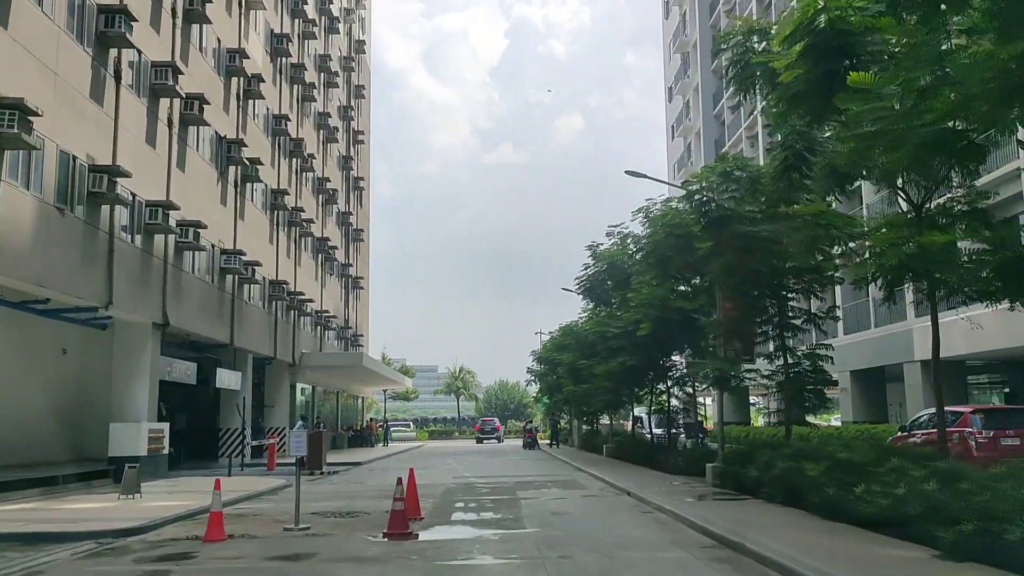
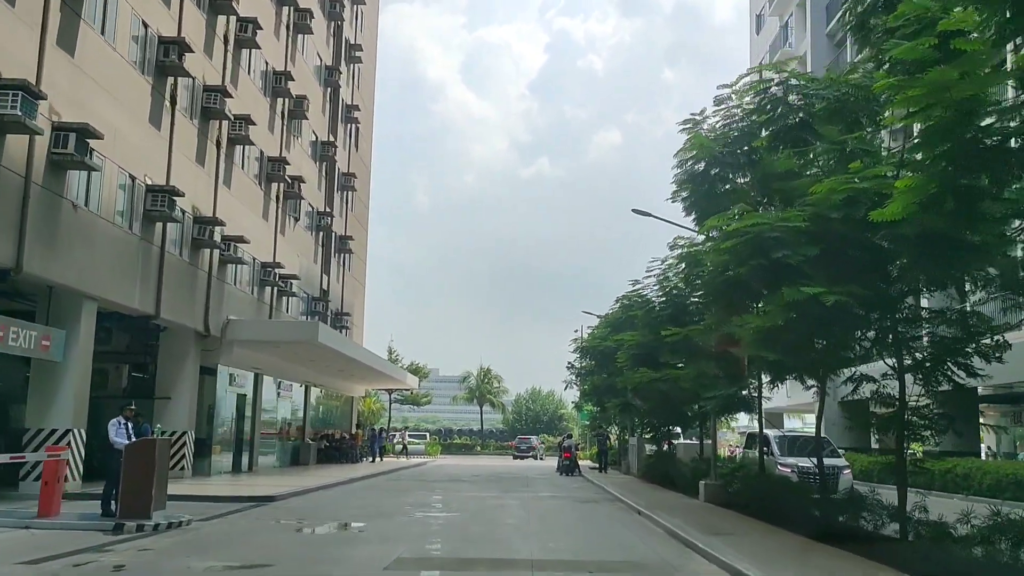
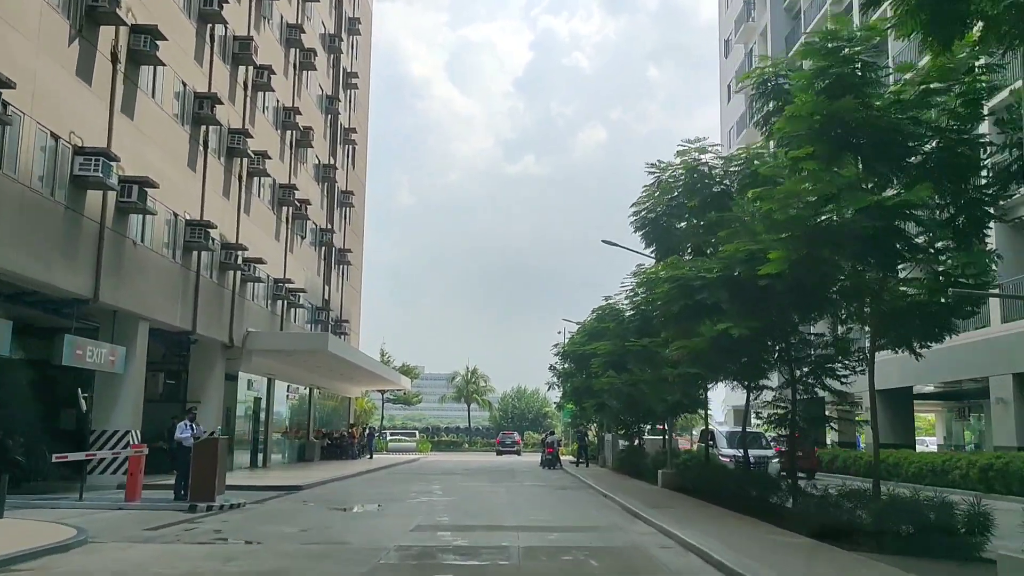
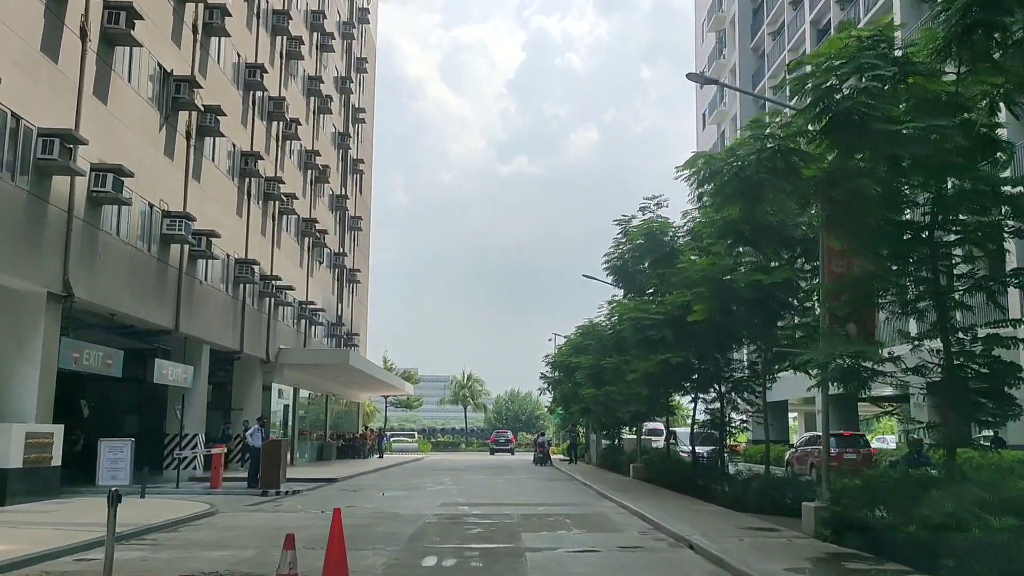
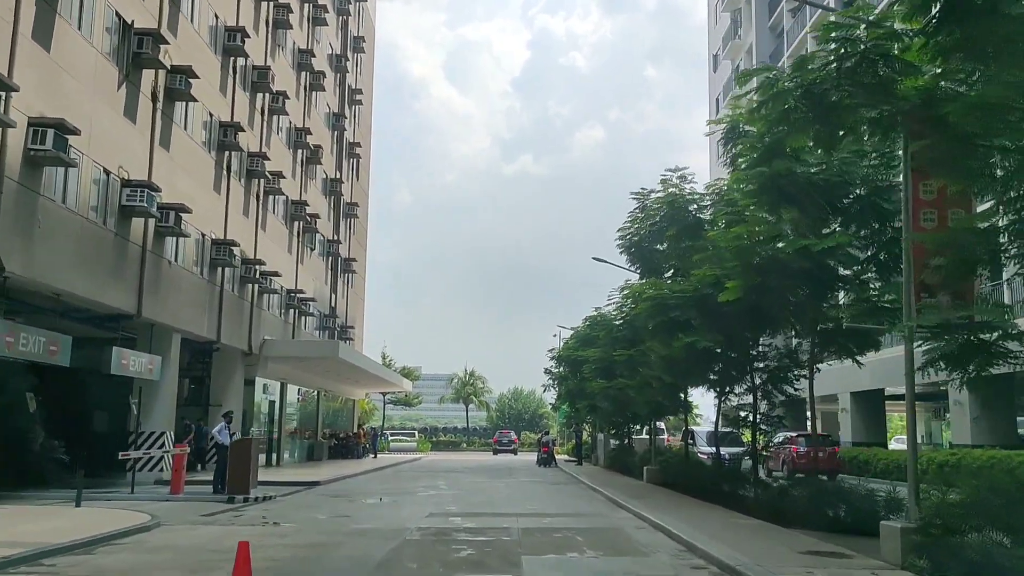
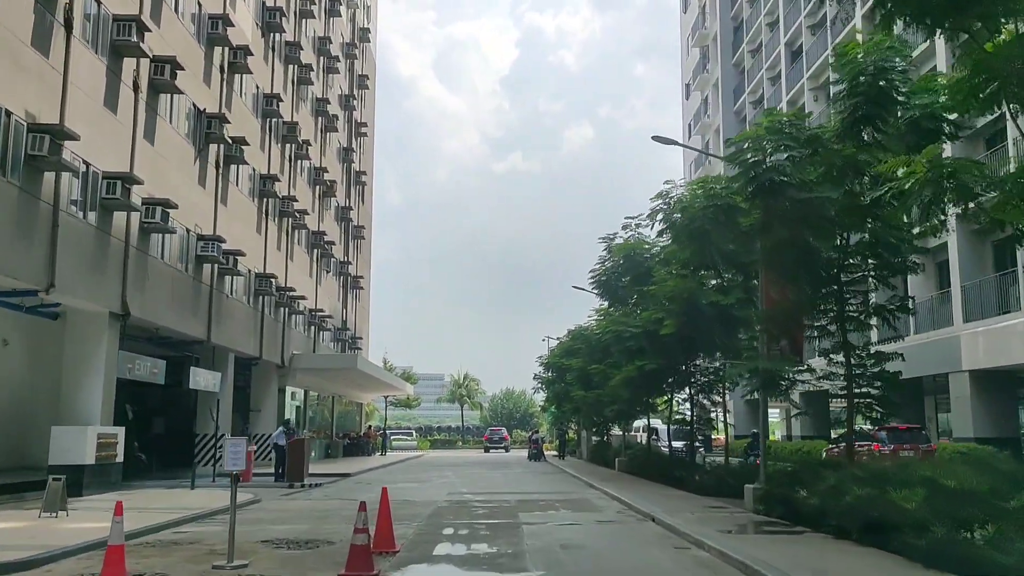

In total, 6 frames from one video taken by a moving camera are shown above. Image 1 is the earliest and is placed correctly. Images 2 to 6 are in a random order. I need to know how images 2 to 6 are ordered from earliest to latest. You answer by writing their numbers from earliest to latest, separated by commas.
6, 4, 5, 3, 2
